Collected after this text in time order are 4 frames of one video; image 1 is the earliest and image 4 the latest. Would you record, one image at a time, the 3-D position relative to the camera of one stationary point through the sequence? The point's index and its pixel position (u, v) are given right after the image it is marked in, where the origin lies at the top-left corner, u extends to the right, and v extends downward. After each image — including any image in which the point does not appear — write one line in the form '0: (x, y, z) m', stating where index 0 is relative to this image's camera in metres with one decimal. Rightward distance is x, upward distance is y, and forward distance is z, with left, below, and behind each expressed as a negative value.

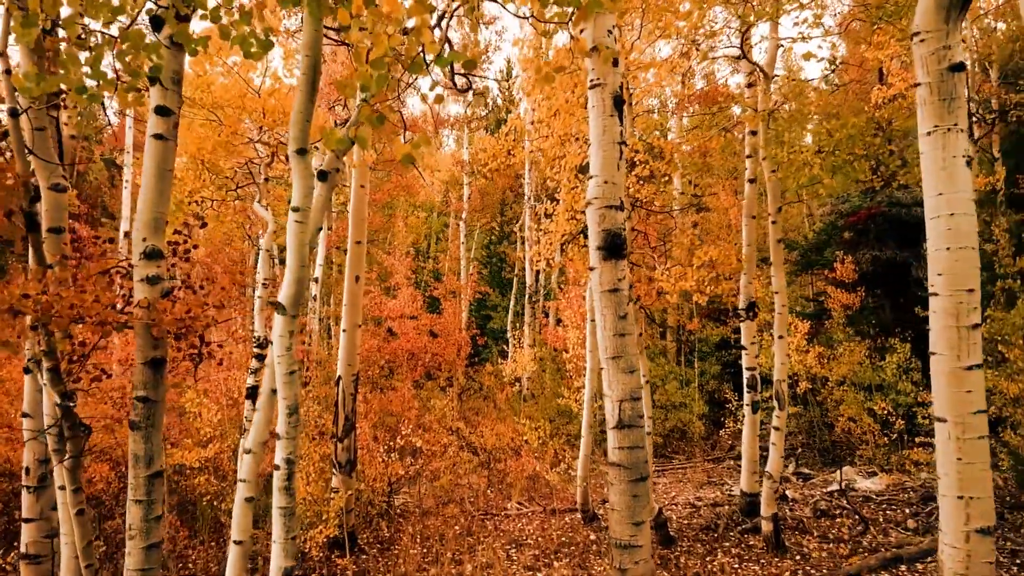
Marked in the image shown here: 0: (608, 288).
0: (+0.9, 0.0, +4.8) m
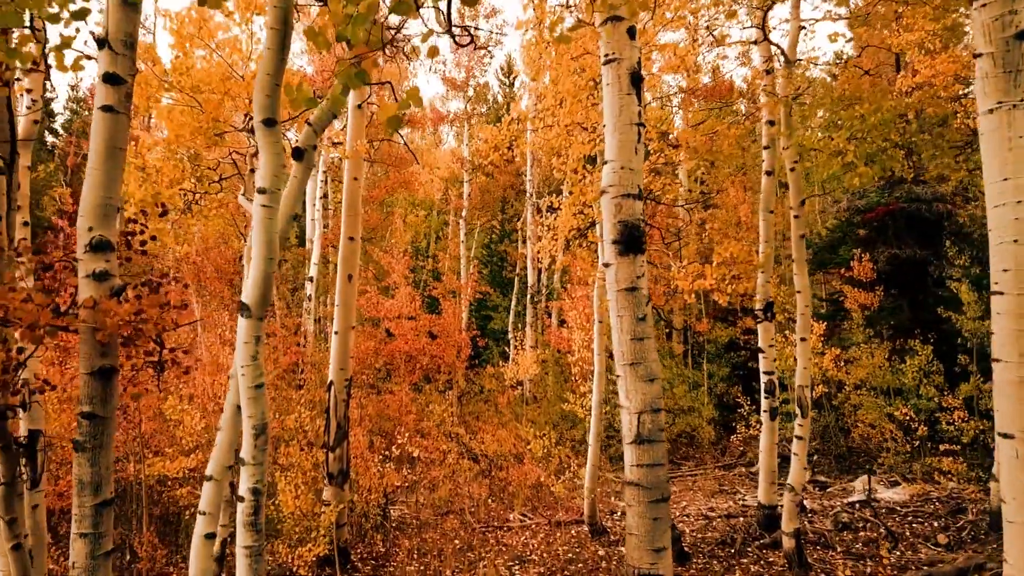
0: (+0.9, 0.0, +4.3) m
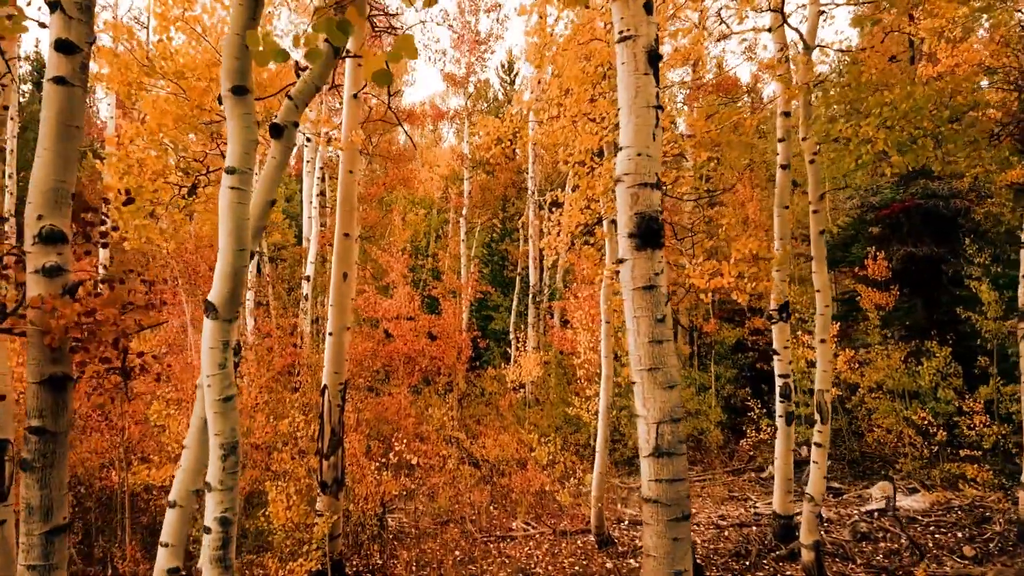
0: (+1.0, 0.0, +3.9) m
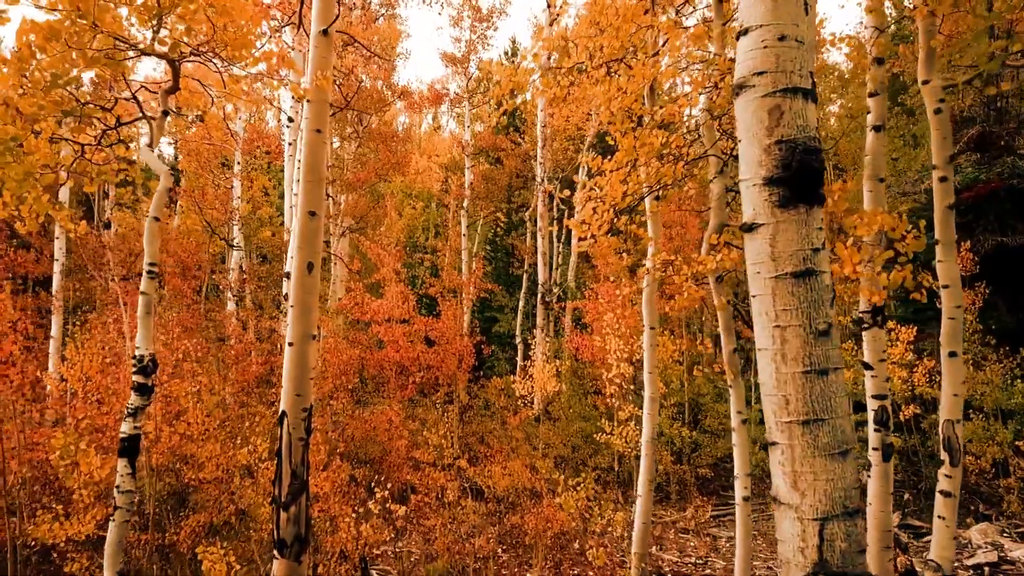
0: (+1.2, +0.1, +2.2) m
